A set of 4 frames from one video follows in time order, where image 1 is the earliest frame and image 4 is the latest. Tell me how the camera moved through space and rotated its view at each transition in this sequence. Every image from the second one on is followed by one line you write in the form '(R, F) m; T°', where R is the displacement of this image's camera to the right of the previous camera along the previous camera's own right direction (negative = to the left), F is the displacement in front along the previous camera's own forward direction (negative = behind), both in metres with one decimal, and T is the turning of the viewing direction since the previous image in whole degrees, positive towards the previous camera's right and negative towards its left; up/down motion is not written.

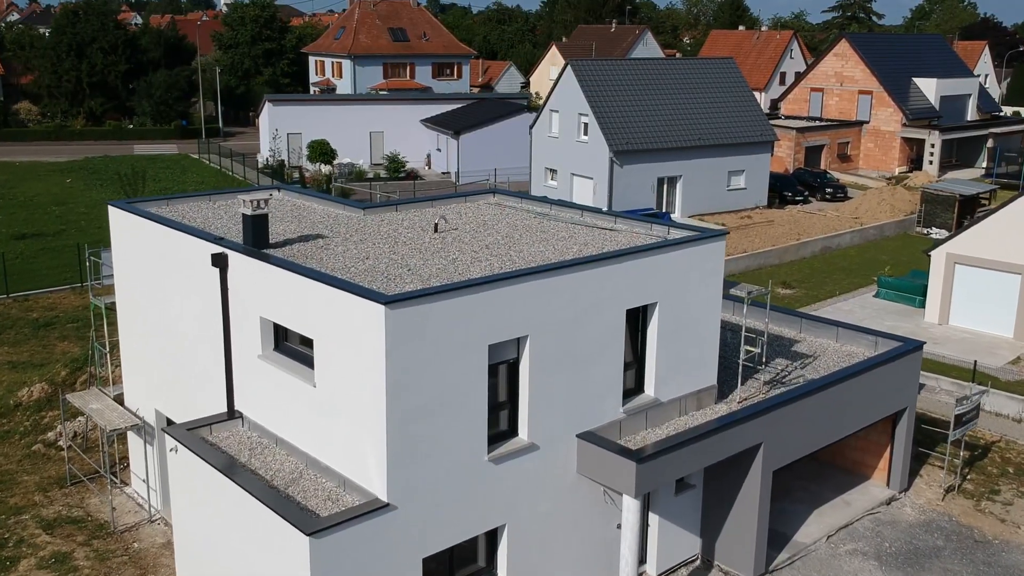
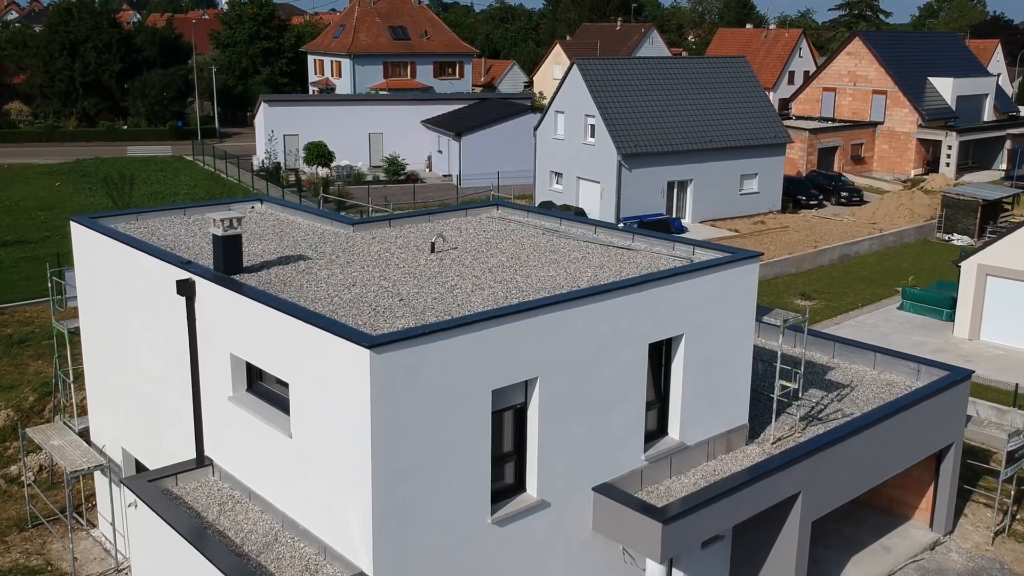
(-0.1, +1.6) m; 0°
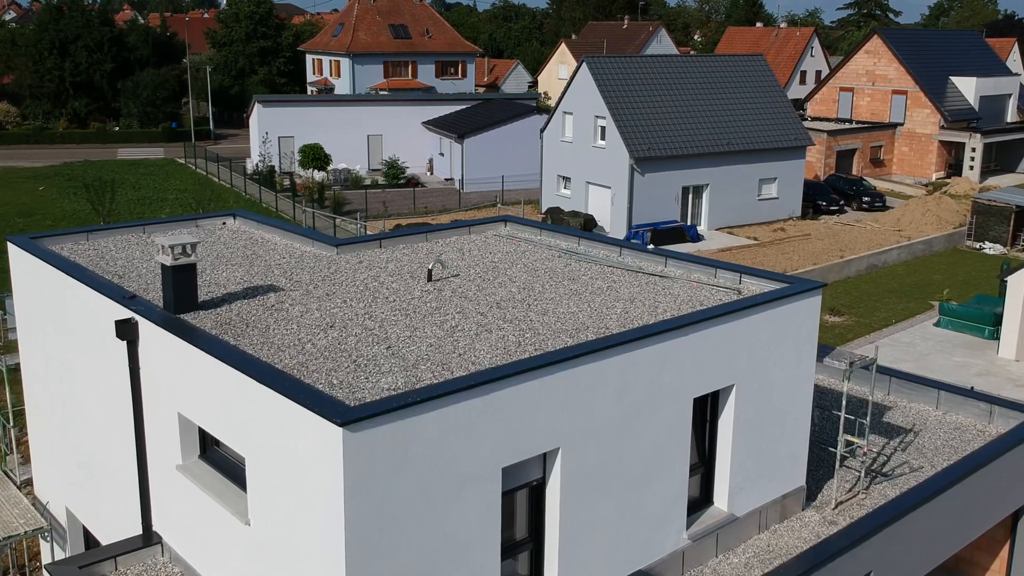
(-0.1, +2.2) m; 0°
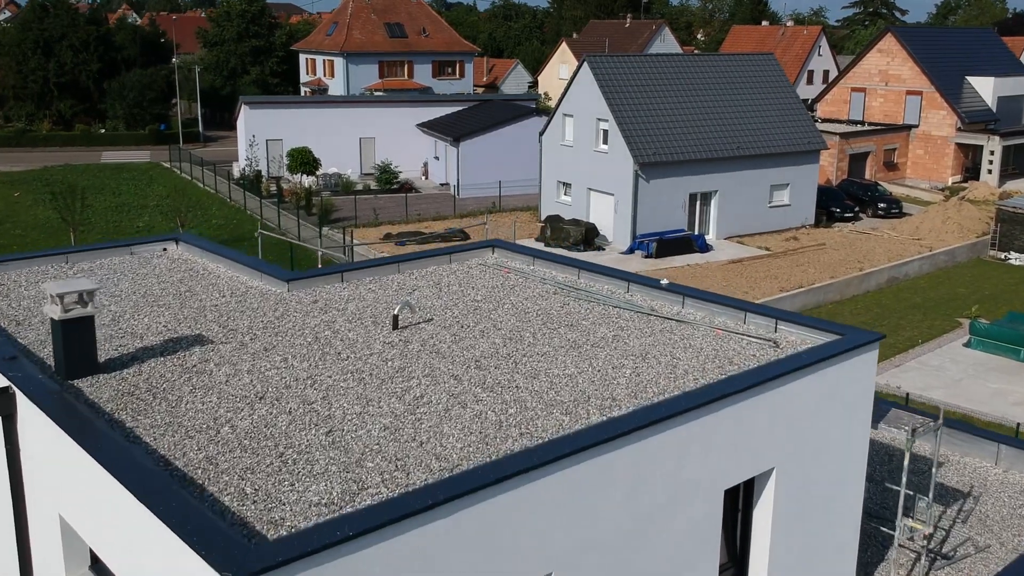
(+0.2, +2.1) m; 0°
